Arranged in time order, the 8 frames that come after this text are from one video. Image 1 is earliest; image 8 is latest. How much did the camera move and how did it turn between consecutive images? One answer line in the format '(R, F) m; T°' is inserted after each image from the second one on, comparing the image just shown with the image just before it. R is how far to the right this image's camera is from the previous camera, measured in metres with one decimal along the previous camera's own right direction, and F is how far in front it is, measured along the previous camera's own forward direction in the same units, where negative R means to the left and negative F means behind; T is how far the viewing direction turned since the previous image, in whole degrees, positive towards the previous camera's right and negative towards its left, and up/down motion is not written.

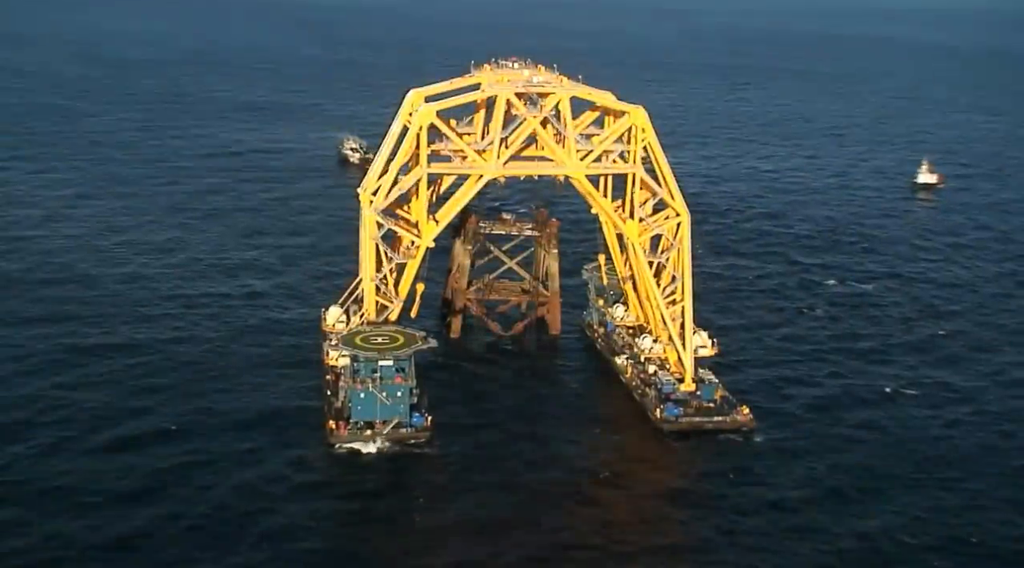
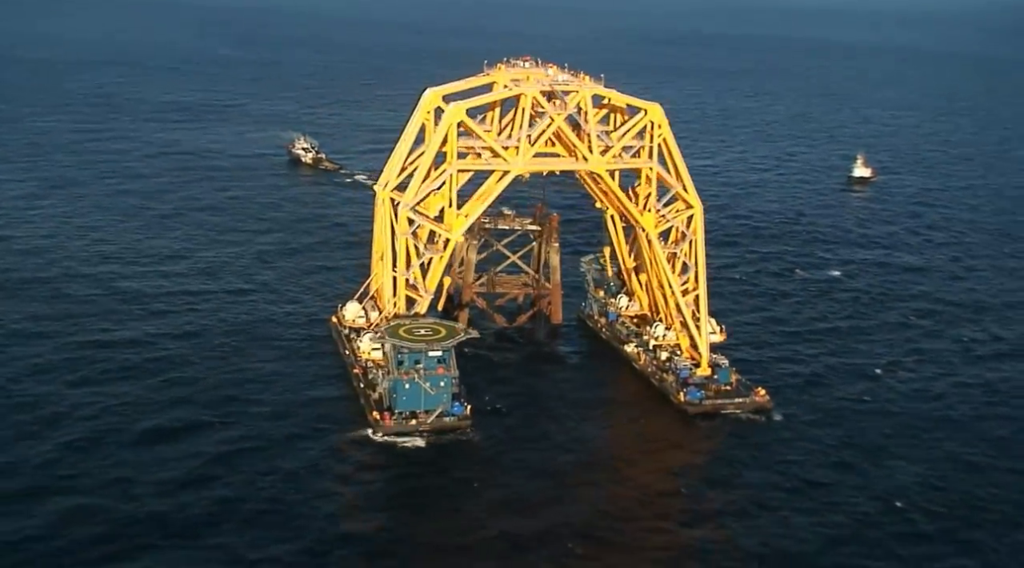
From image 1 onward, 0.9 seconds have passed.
(-7.3, -2.3) m; +5°
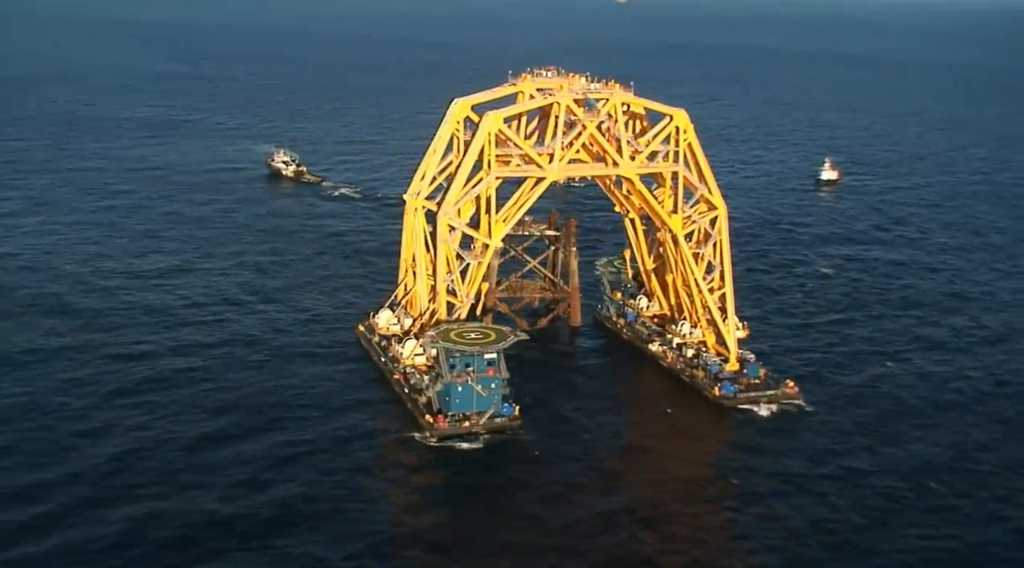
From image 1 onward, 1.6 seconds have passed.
(-5.9, -2.0) m; +3°
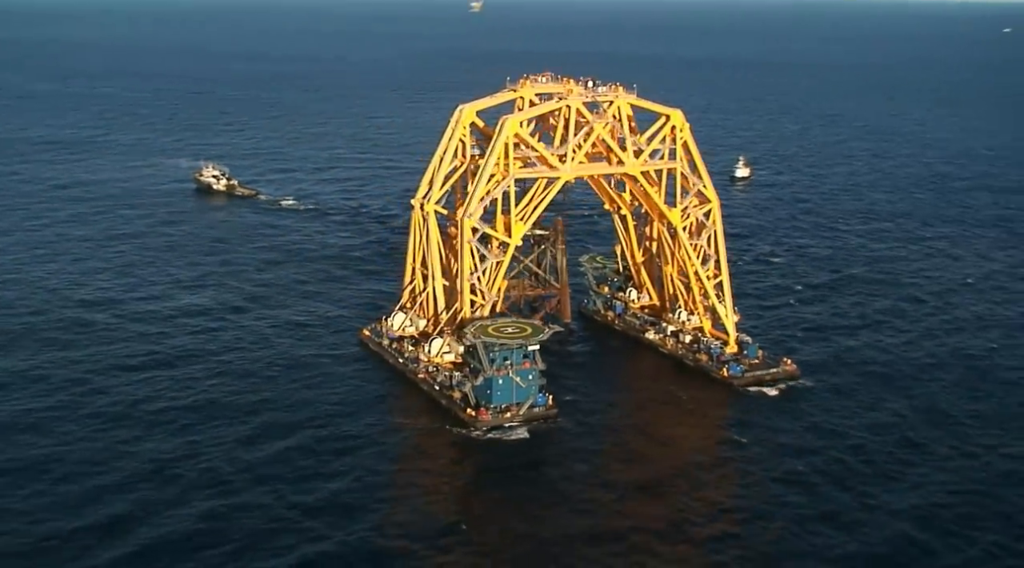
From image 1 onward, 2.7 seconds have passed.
(-9.8, -3.1) m; +7°
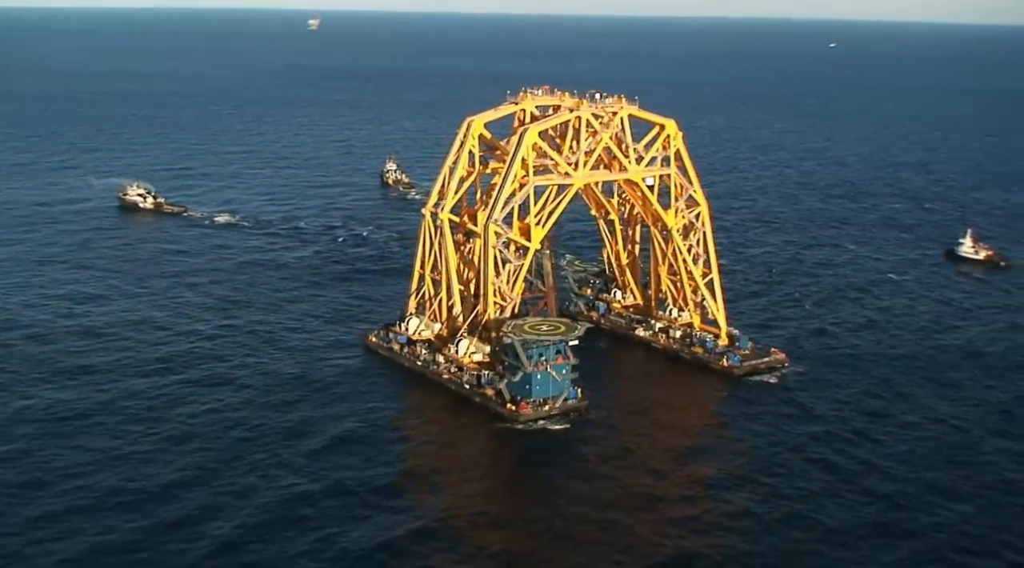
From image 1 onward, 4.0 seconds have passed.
(-11.6, -3.7) m; +8°
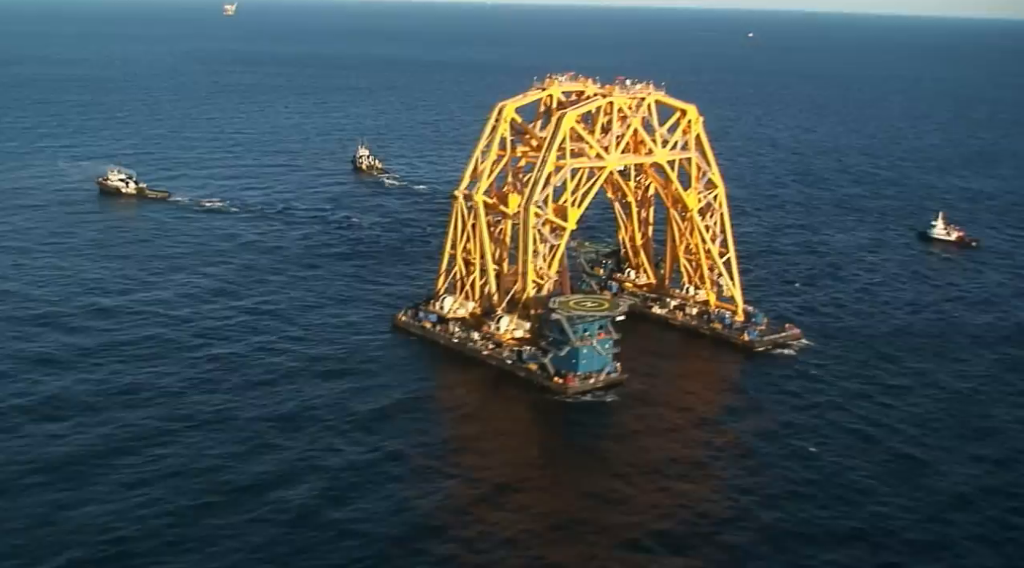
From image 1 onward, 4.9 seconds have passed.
(-8.1, -3.0) m; +4°
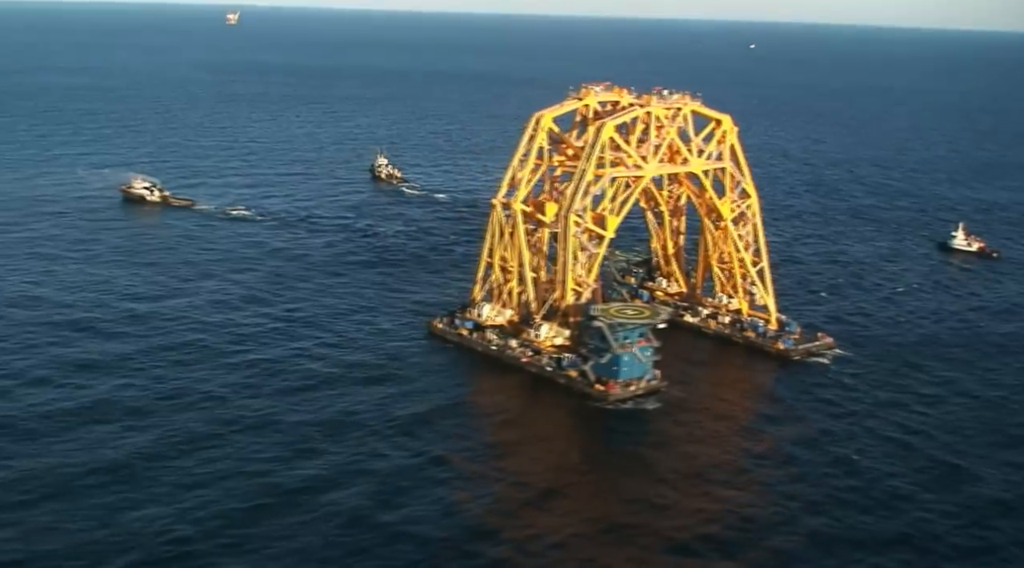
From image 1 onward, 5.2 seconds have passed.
(-2.8, -0.9) m; 0°
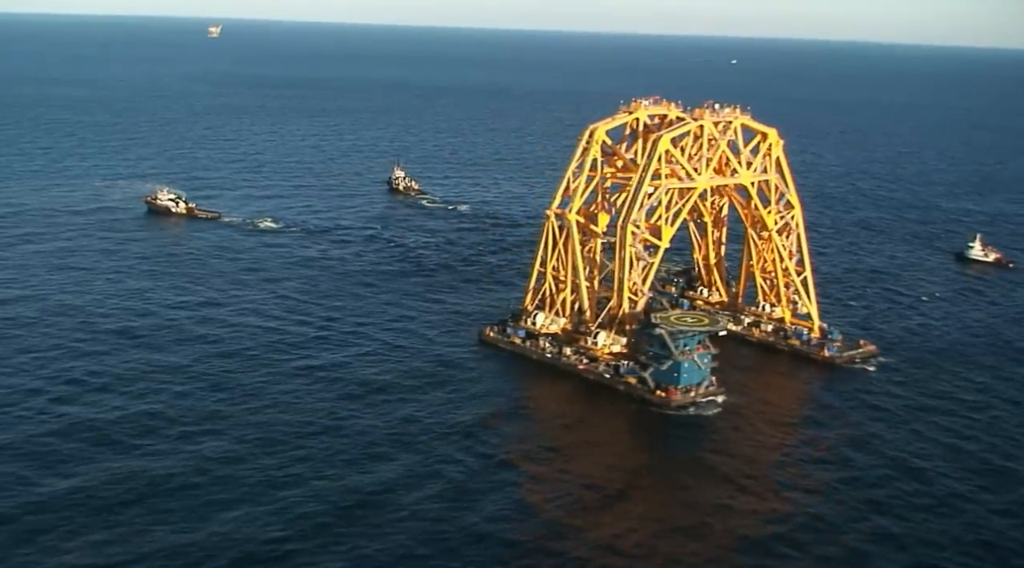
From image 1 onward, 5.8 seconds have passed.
(-5.6, -2.0) m; +1°
